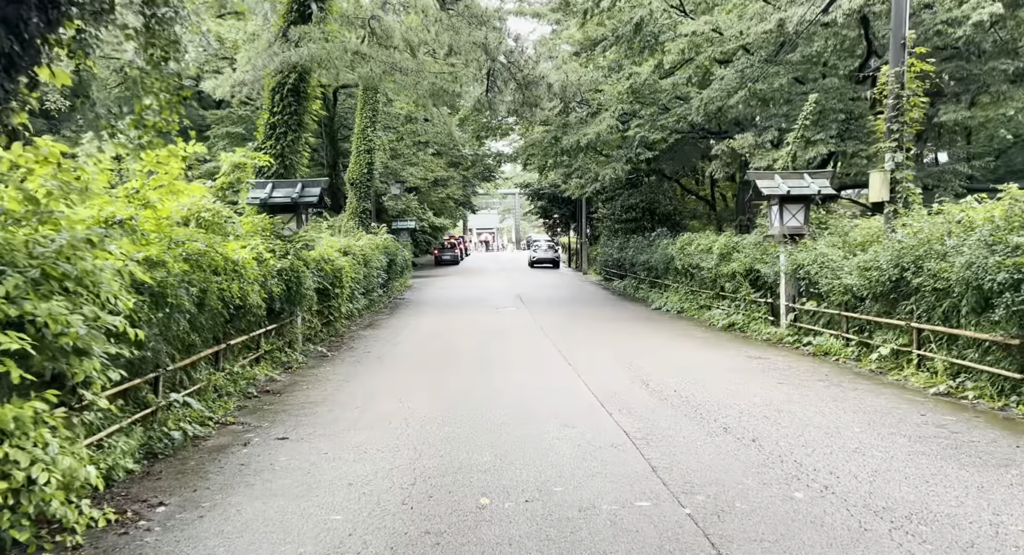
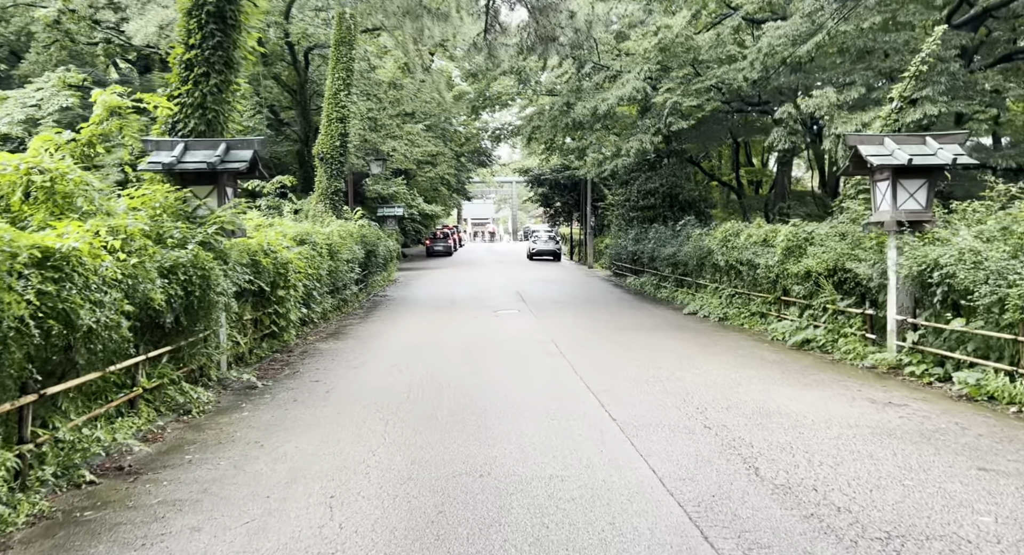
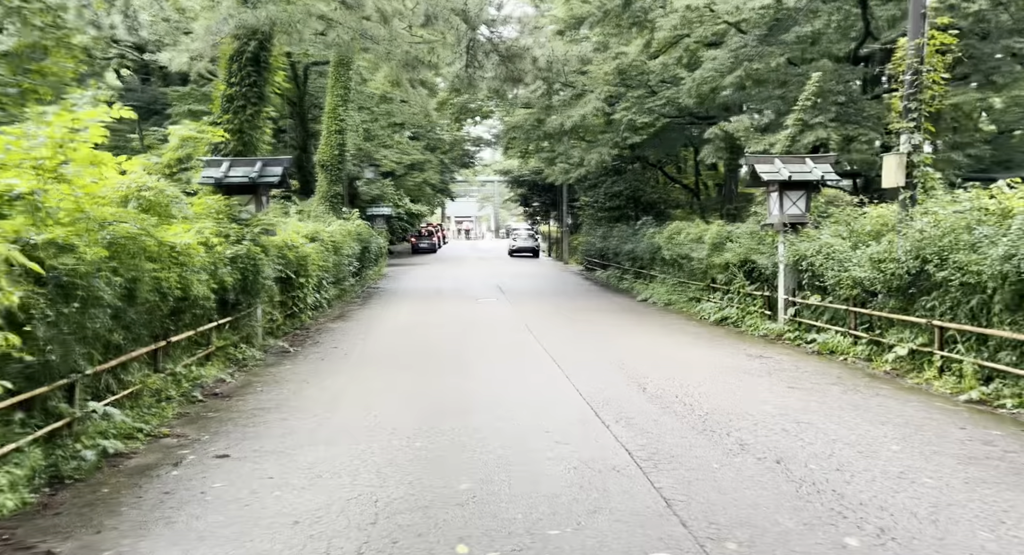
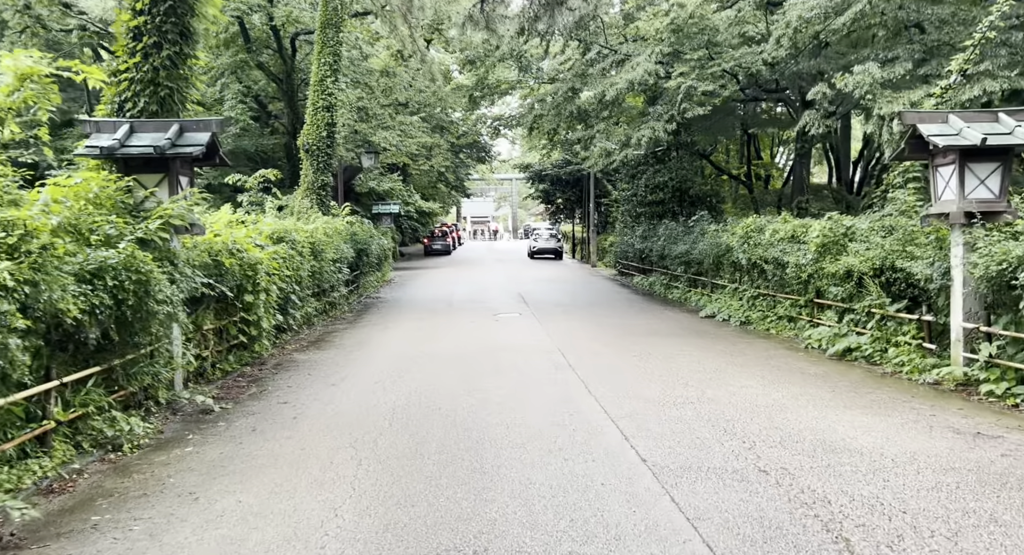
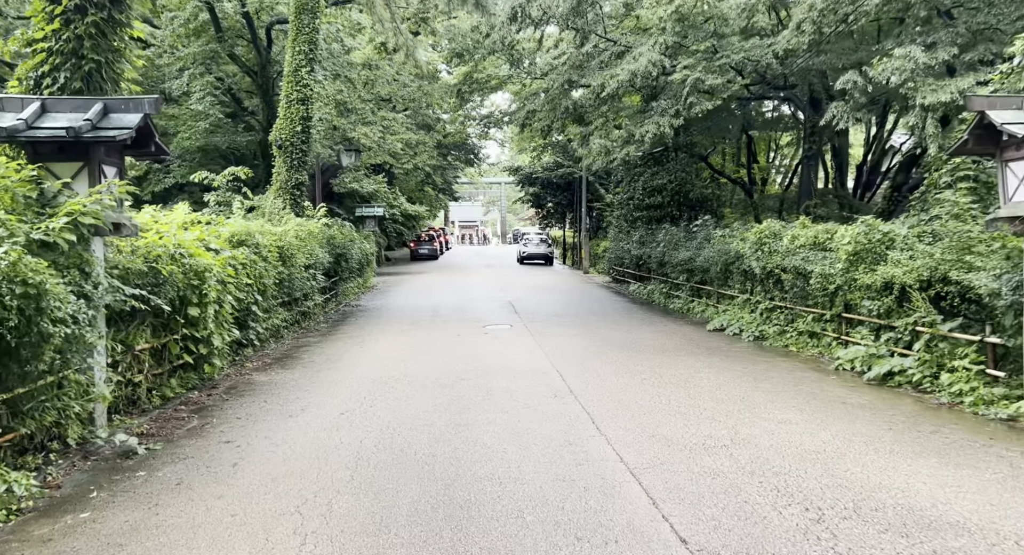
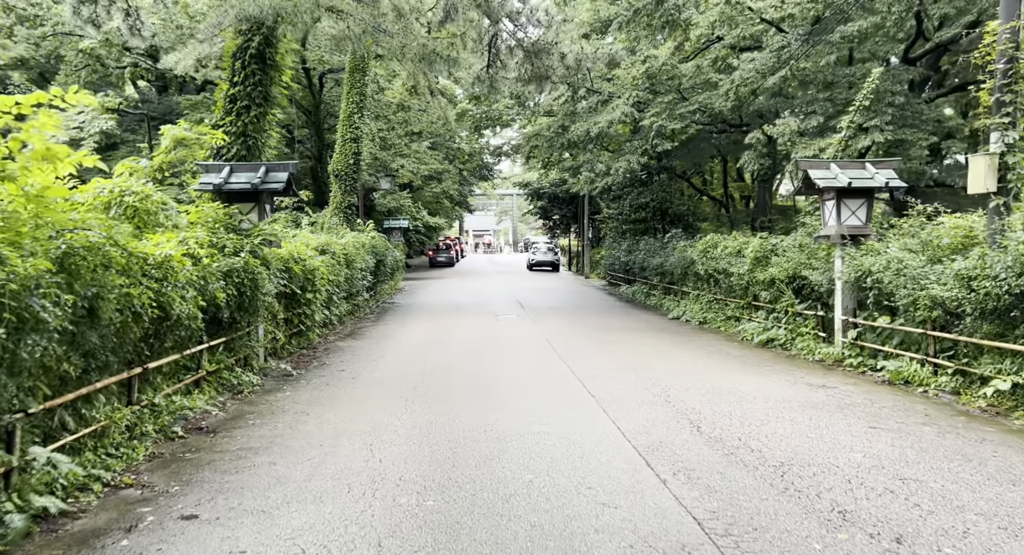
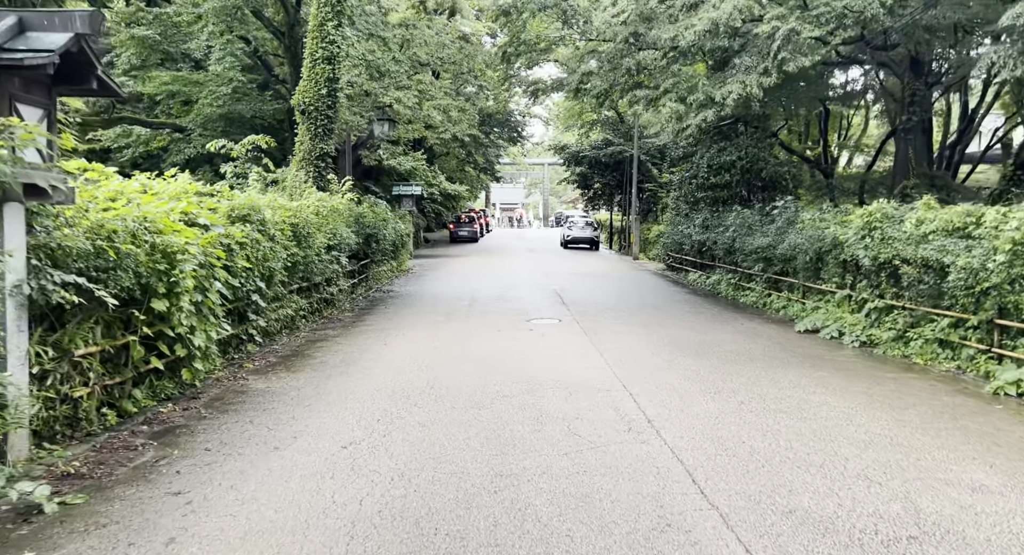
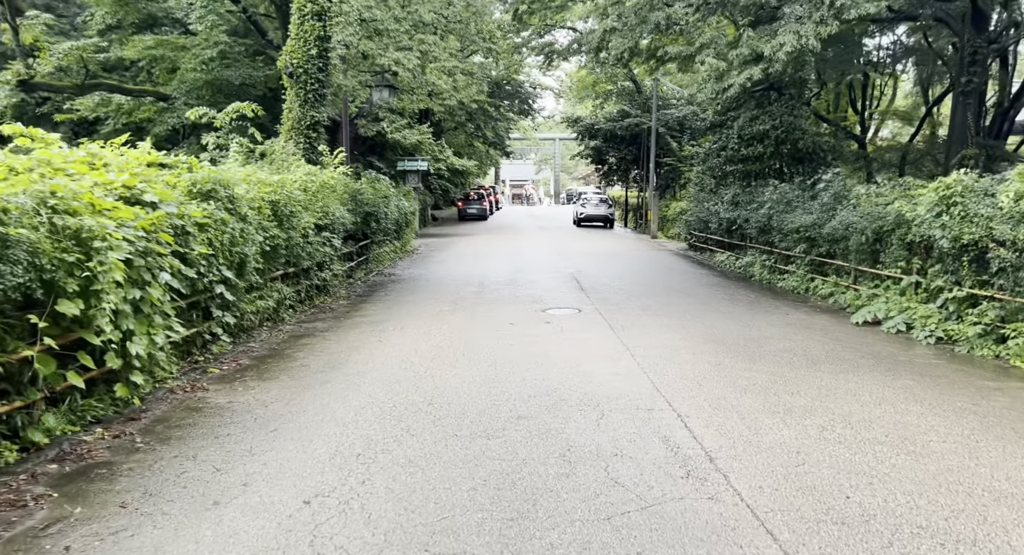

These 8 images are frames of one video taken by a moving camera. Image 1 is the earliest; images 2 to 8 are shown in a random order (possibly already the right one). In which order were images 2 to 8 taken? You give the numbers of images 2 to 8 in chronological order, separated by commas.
3, 6, 2, 4, 5, 7, 8
